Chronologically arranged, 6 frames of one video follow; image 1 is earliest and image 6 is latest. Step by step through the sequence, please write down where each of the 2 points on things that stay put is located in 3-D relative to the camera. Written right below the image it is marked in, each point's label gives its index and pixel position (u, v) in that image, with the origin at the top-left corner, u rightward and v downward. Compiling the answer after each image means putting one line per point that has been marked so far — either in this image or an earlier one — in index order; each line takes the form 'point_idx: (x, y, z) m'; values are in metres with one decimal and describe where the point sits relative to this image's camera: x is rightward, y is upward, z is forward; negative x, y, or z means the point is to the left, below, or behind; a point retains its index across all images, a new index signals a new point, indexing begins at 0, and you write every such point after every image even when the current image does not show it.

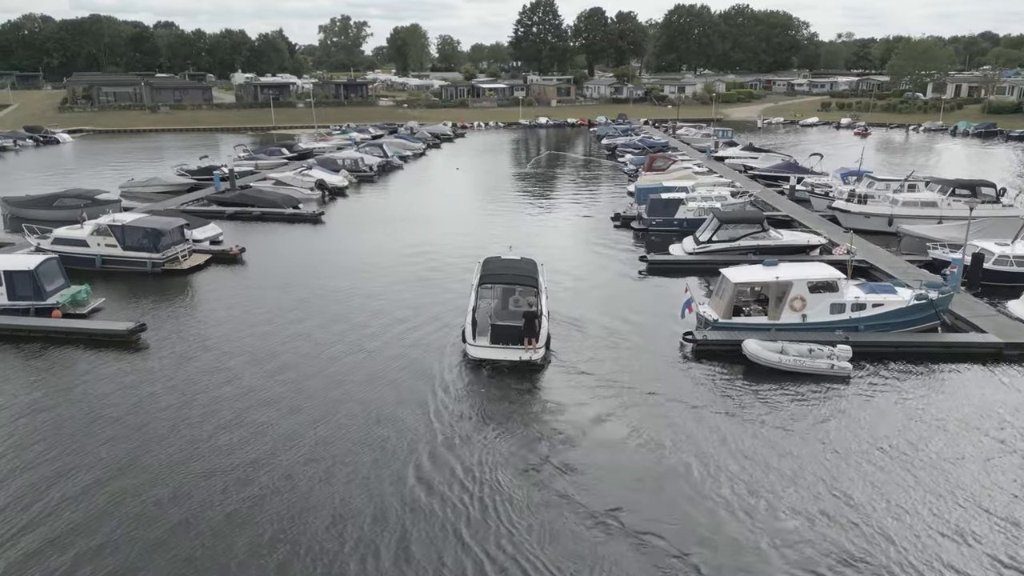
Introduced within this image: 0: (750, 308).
0: (+6.7, -0.6, +19.1) m
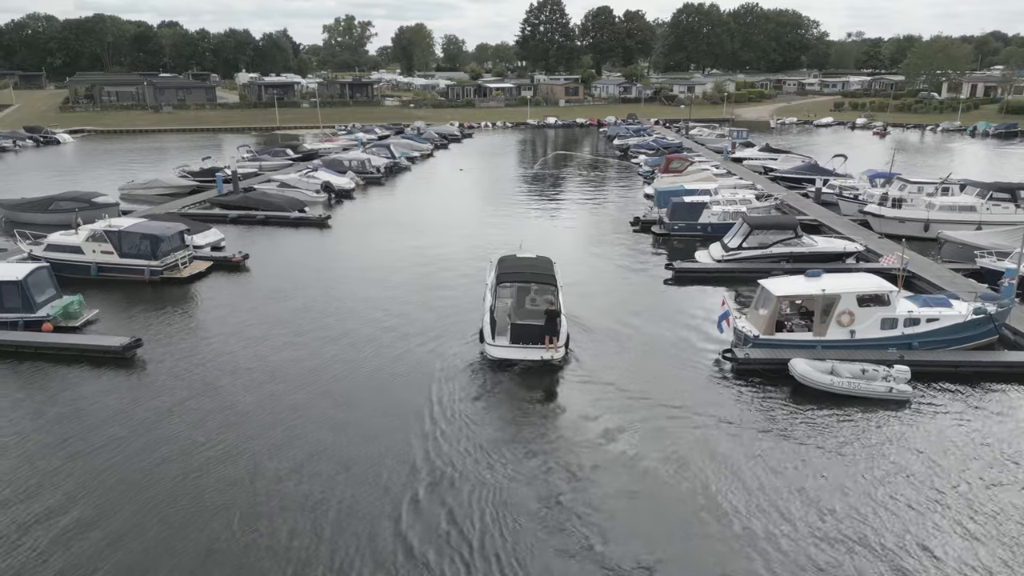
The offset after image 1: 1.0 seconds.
0: (+7.3, -0.9, +17.7) m
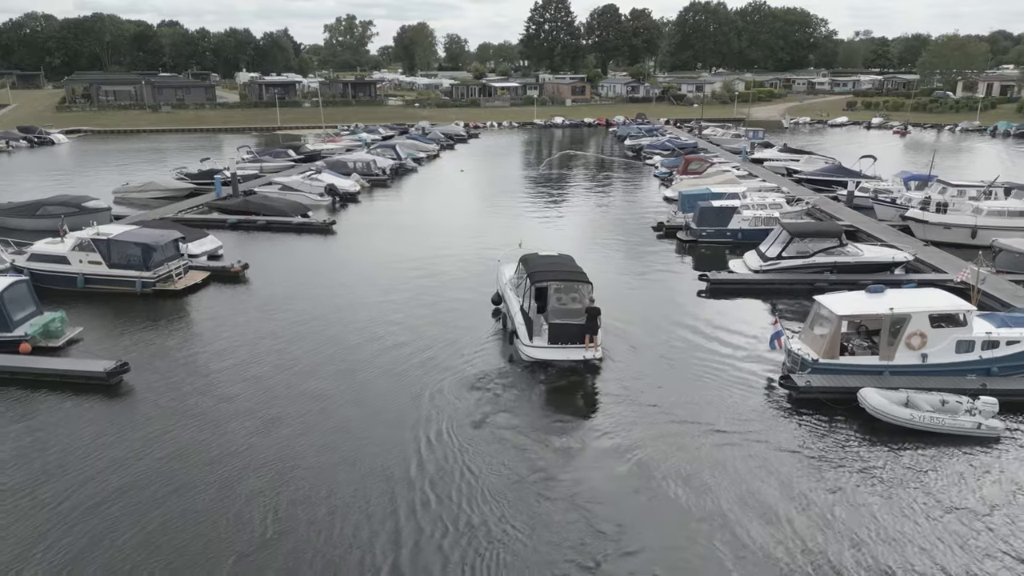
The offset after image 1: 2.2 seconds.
0: (+8.0, -1.3, +15.9) m
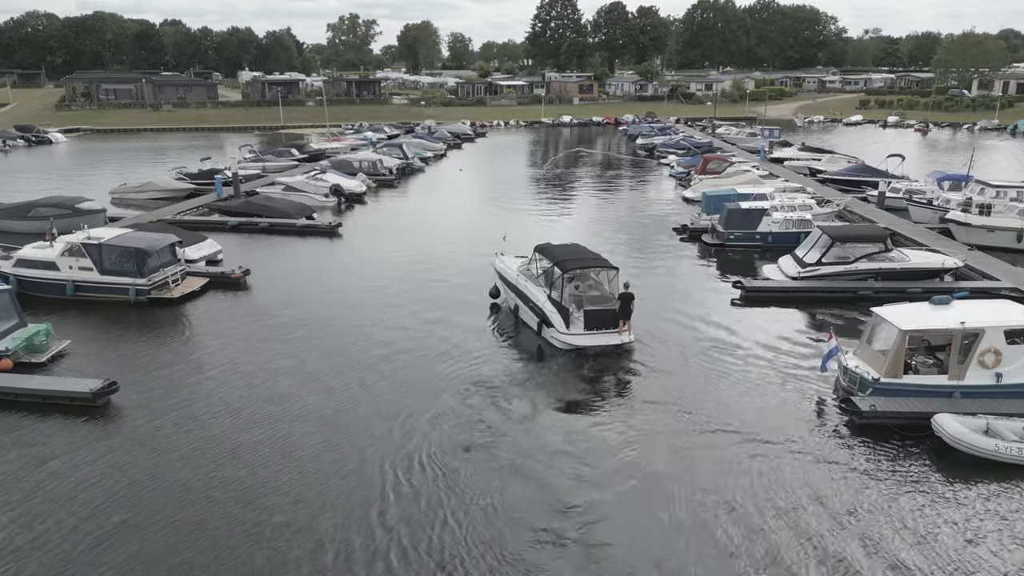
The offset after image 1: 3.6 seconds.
0: (+8.6, -1.6, +14.3) m
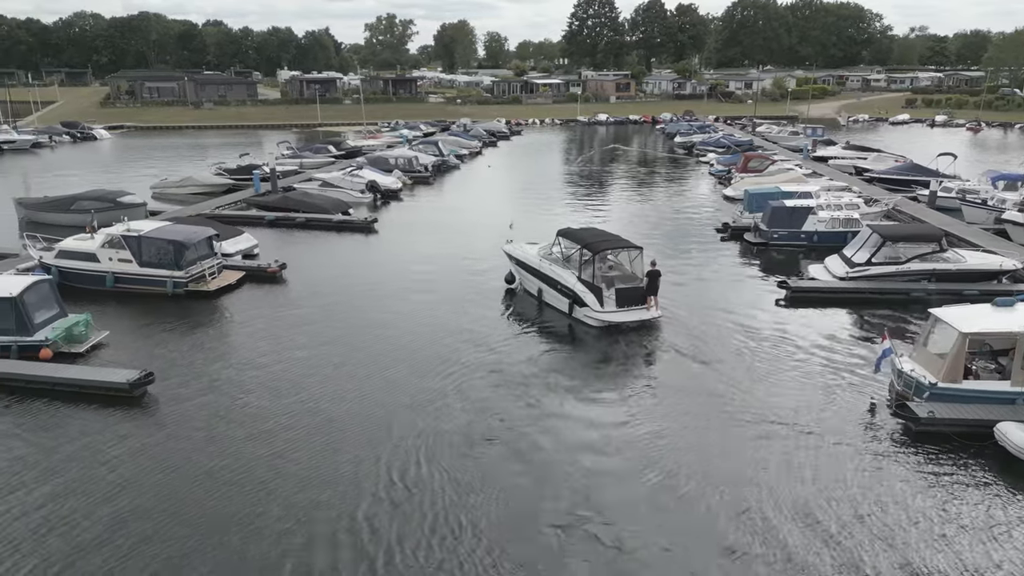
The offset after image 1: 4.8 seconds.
0: (+9.4, -1.6, +13.5) m
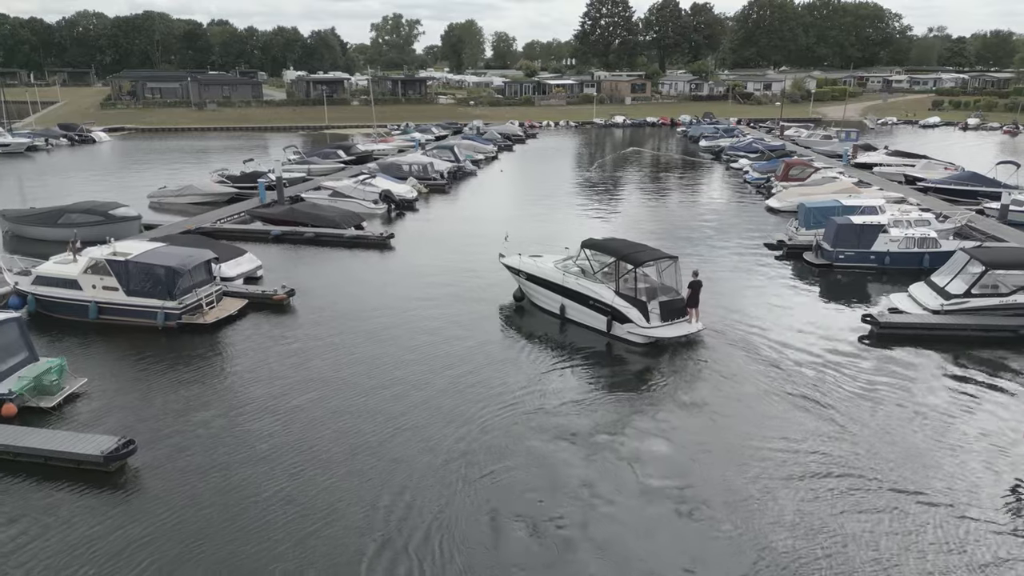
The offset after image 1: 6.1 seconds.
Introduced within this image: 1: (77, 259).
0: (+10.5, -2.5, +10.8) m
1: (-11.9, +0.8, +18.5) m
